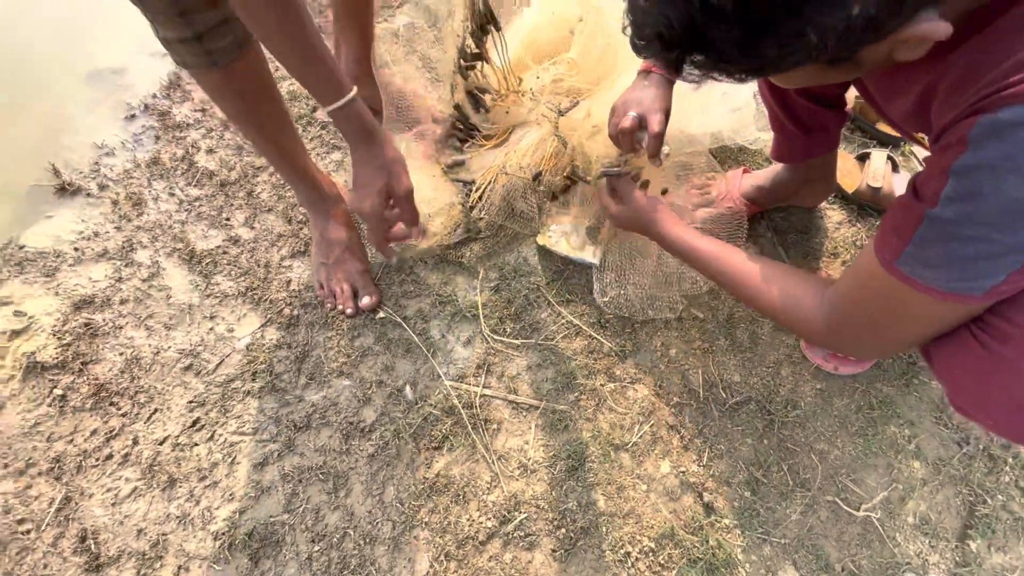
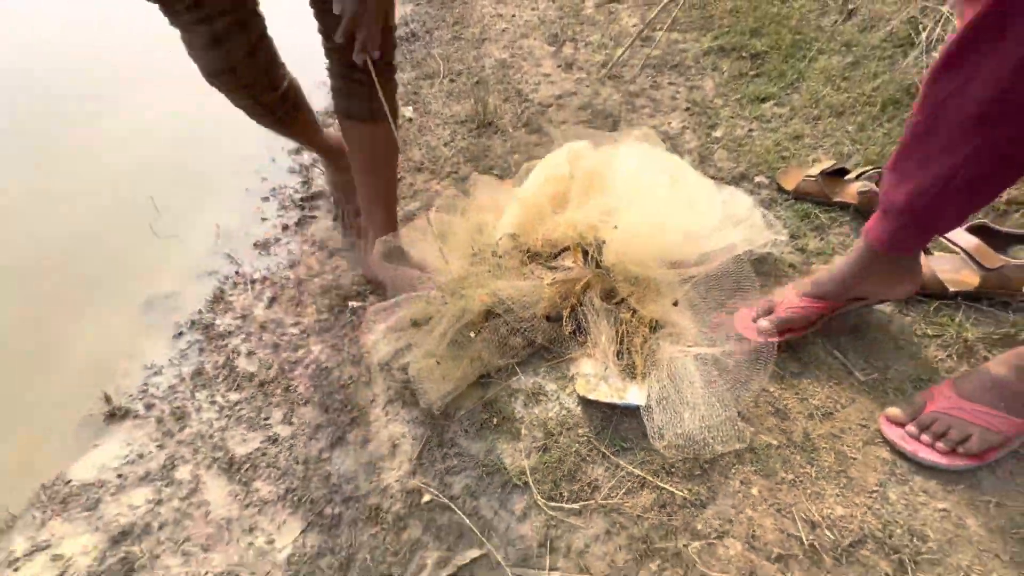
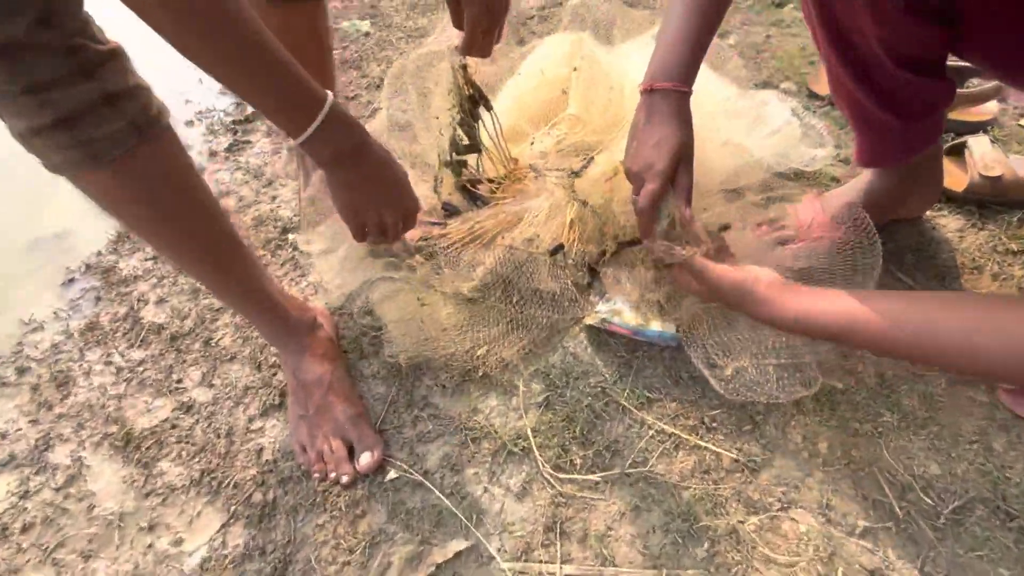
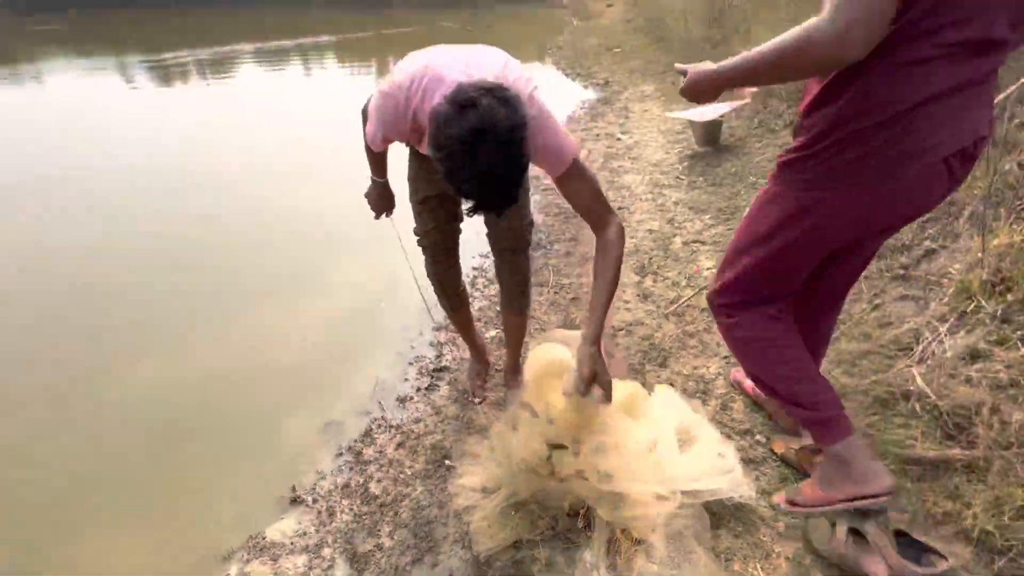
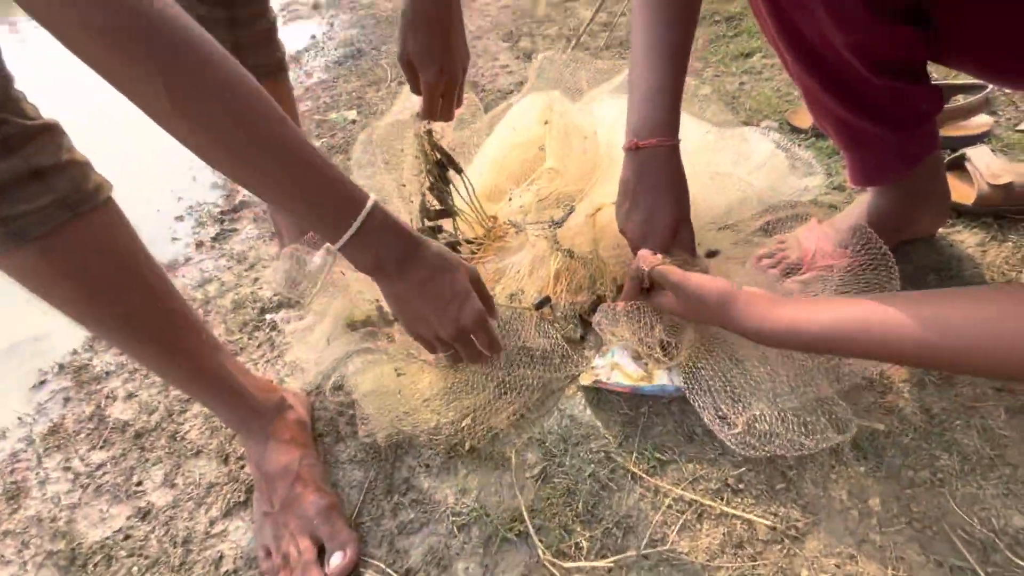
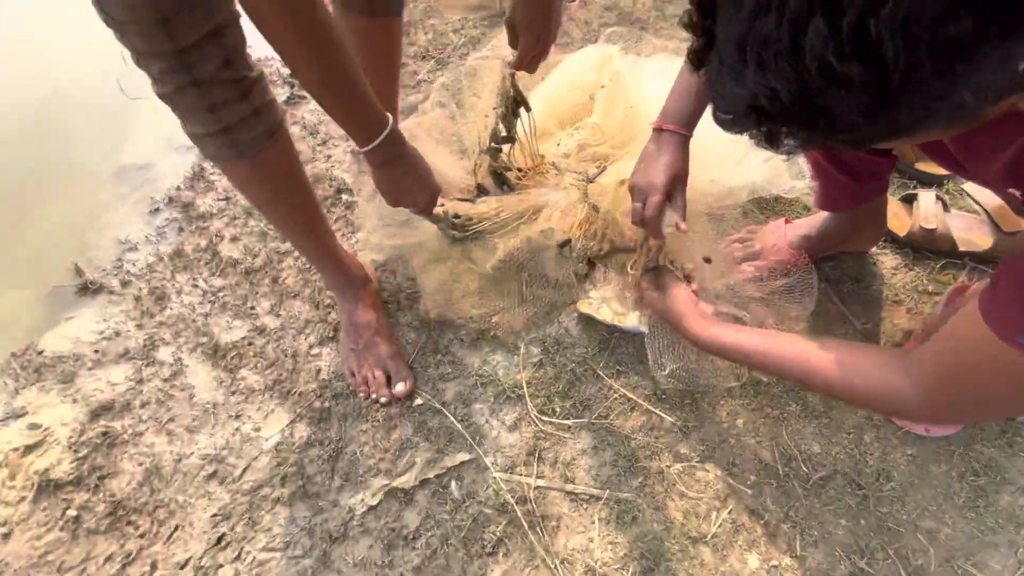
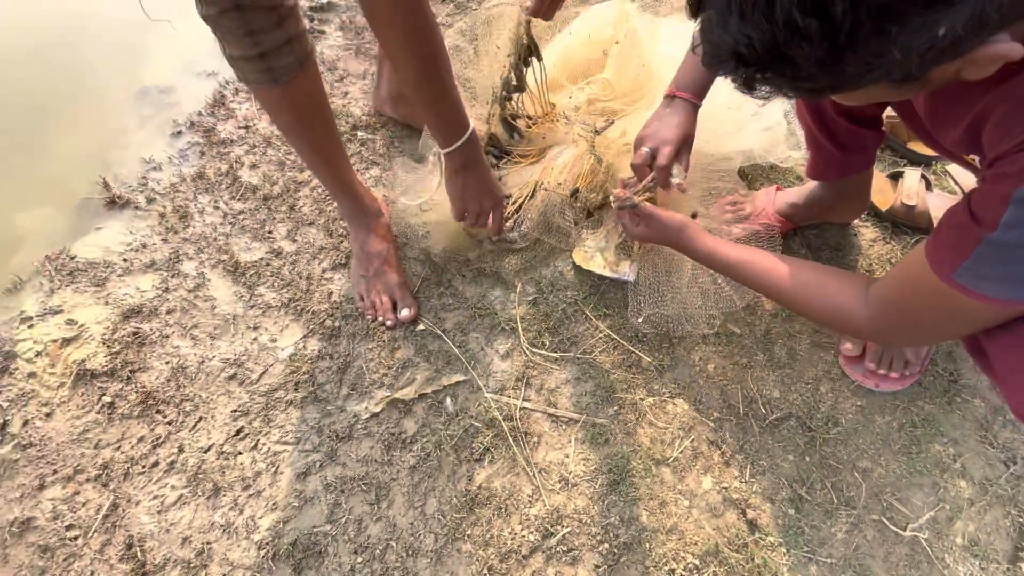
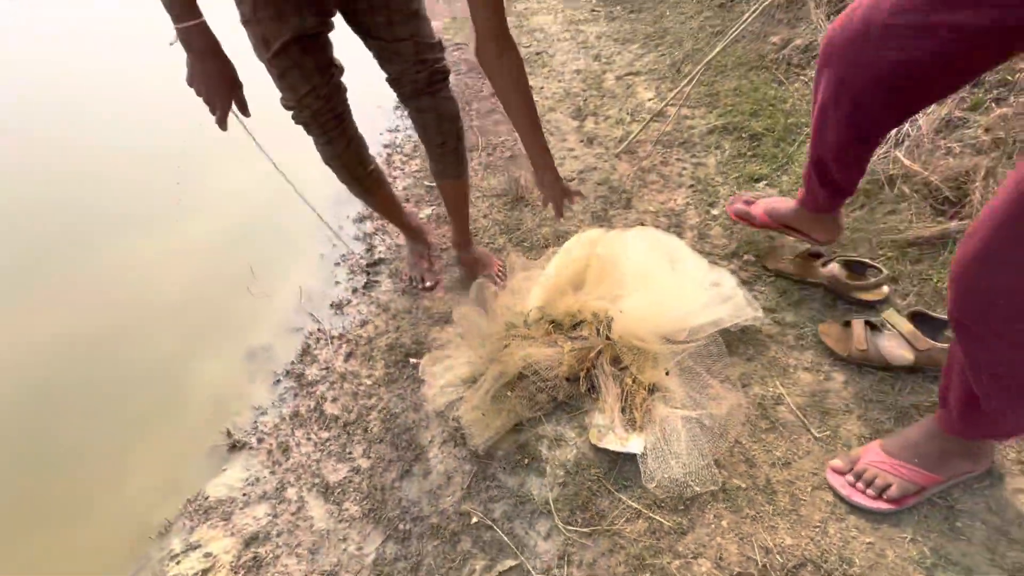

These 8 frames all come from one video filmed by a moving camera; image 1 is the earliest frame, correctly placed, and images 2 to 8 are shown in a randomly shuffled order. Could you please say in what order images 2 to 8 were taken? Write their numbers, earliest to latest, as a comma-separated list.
7, 6, 3, 5, 2, 8, 4
